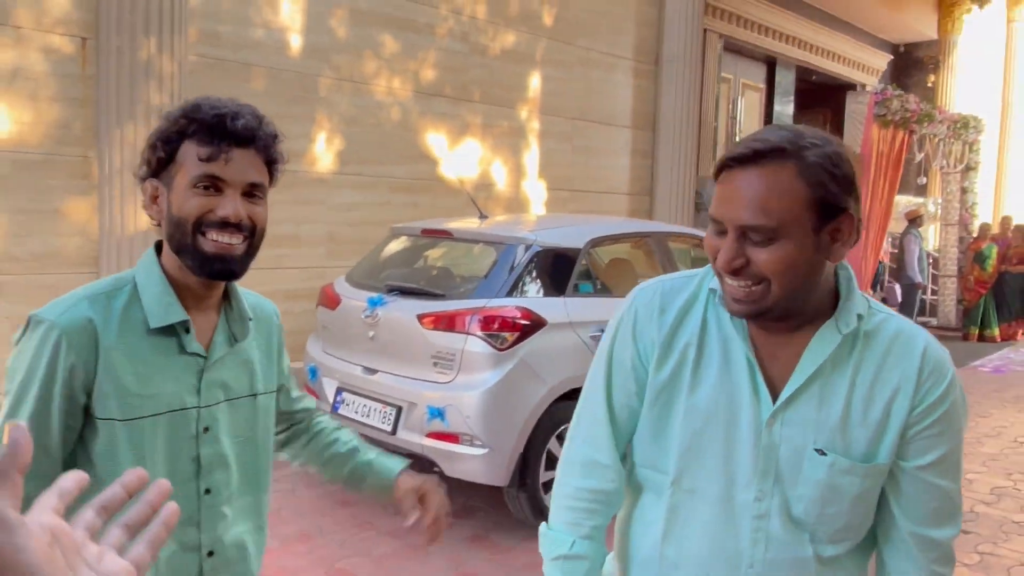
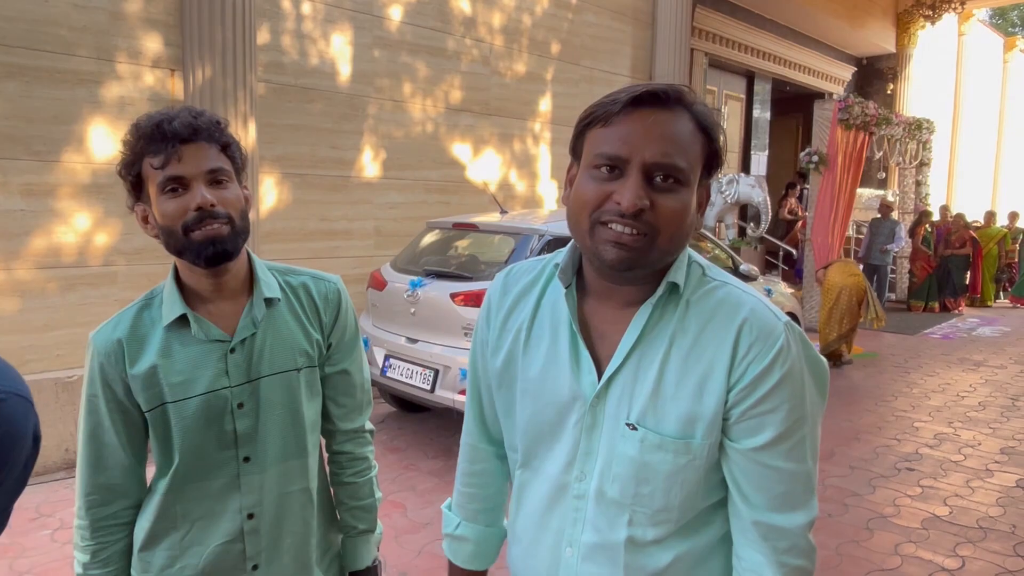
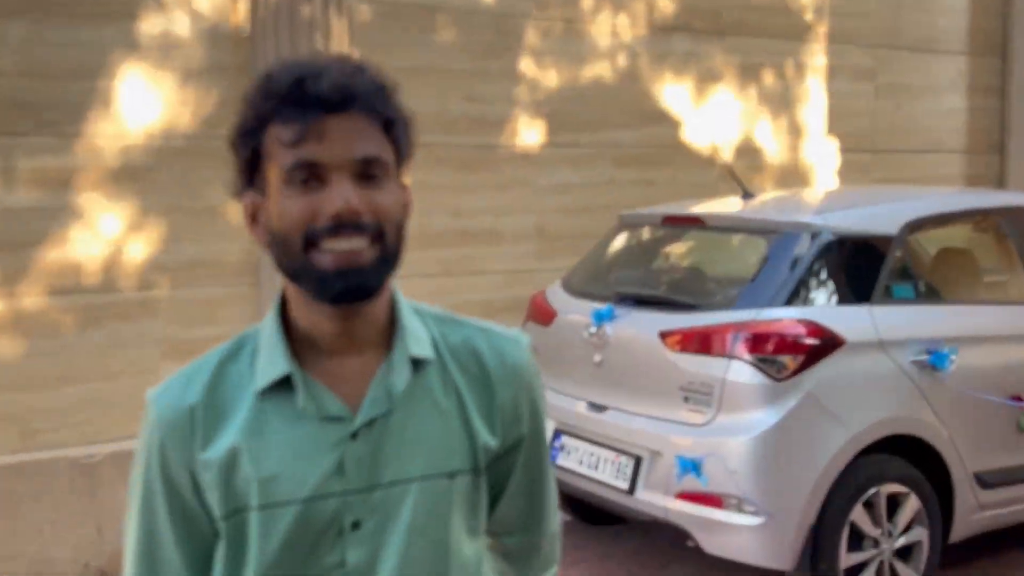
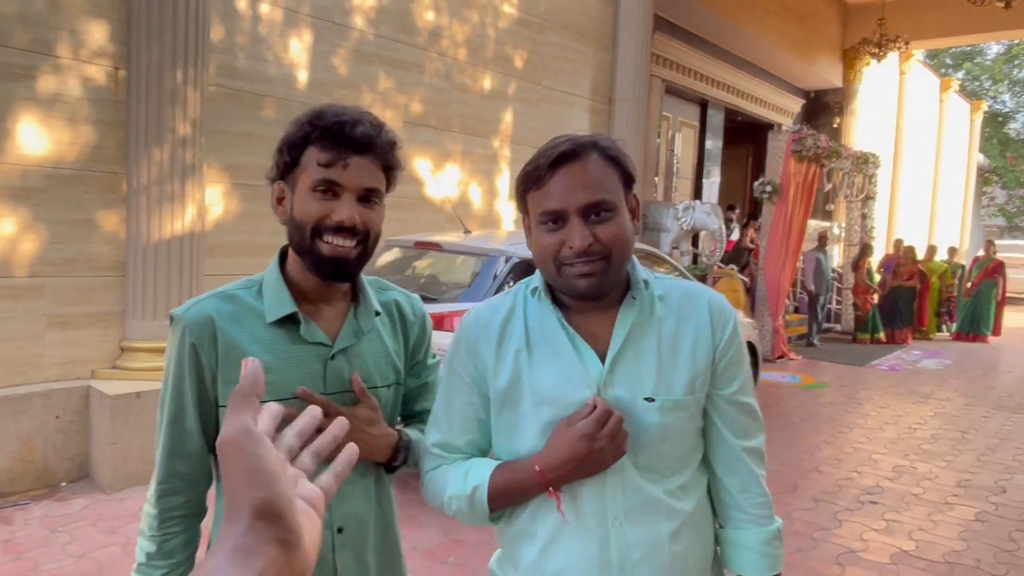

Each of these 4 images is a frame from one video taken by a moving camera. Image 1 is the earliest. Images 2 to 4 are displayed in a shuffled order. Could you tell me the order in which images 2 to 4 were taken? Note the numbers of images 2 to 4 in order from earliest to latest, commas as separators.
4, 2, 3
